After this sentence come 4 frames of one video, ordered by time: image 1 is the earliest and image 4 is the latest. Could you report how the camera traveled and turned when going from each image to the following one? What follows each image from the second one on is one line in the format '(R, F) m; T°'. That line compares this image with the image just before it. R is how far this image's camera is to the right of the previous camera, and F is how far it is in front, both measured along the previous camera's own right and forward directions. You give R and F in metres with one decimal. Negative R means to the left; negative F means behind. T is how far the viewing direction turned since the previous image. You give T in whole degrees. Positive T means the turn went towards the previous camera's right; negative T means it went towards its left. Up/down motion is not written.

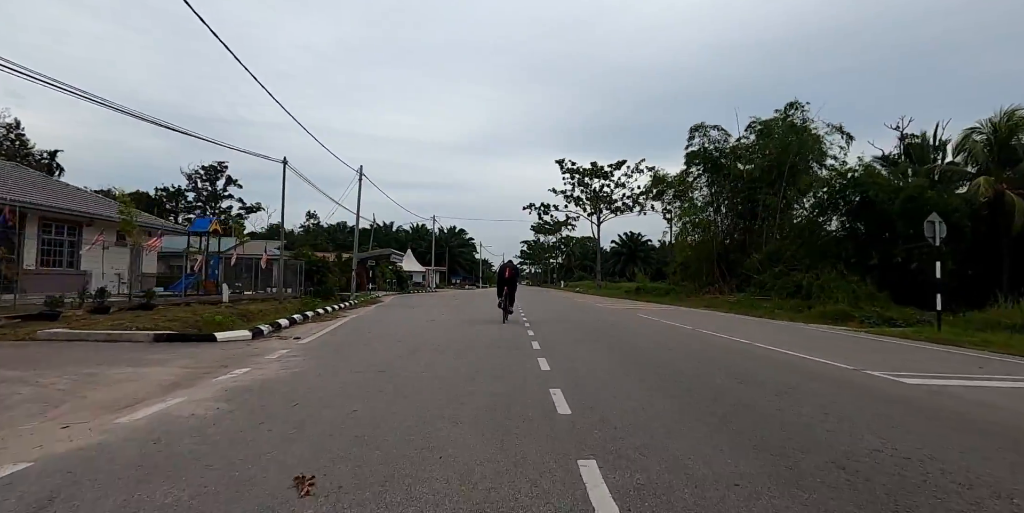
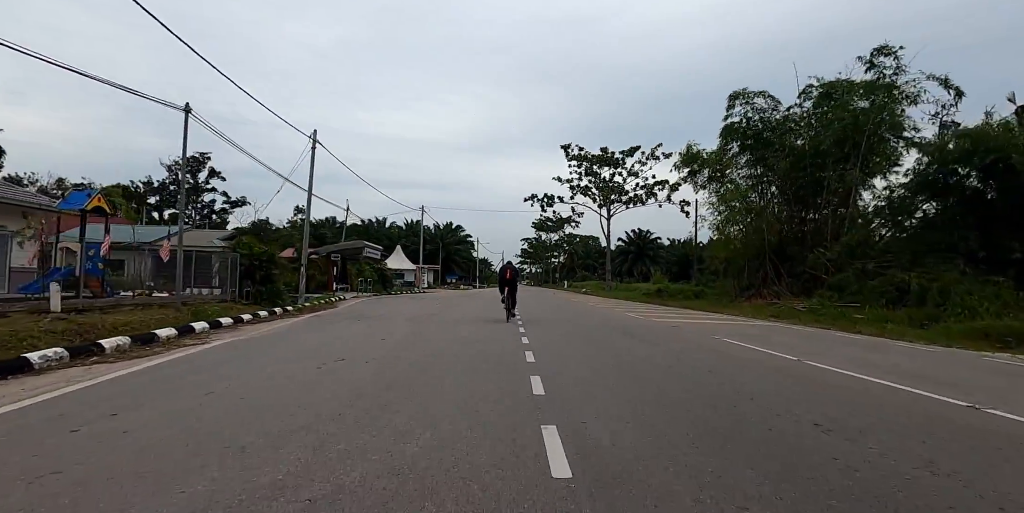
(+0.1, +5.7) m; 0°
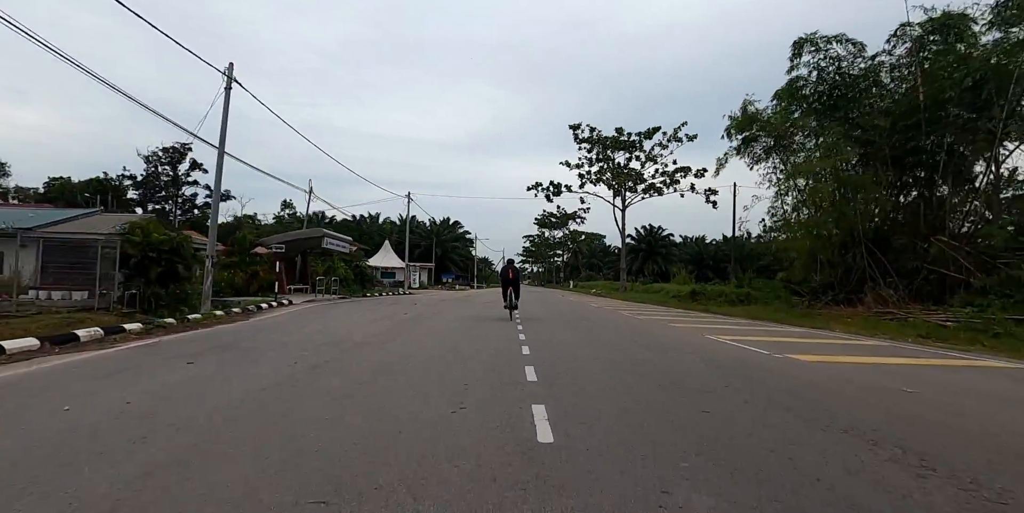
(0.0, +5.8) m; 0°
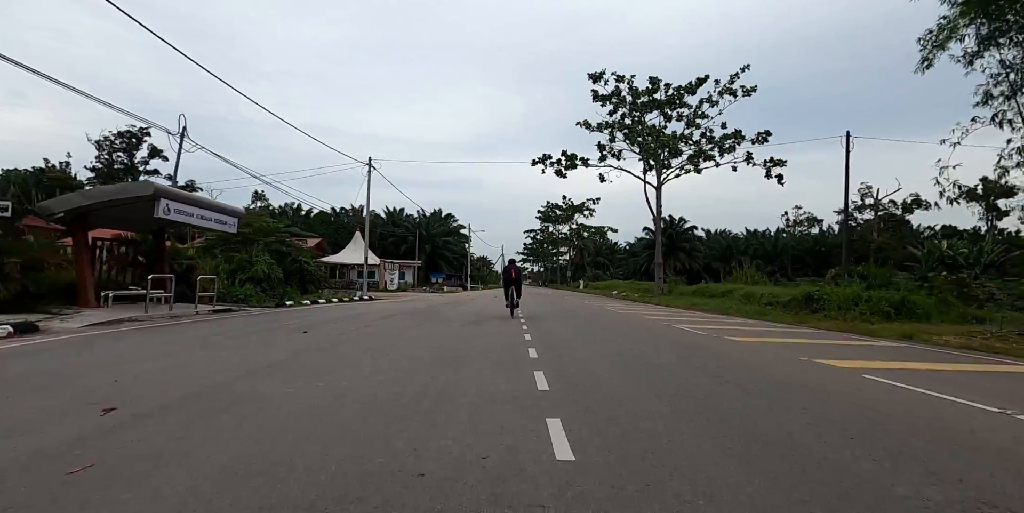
(-0.1, +9.5) m; 0°
